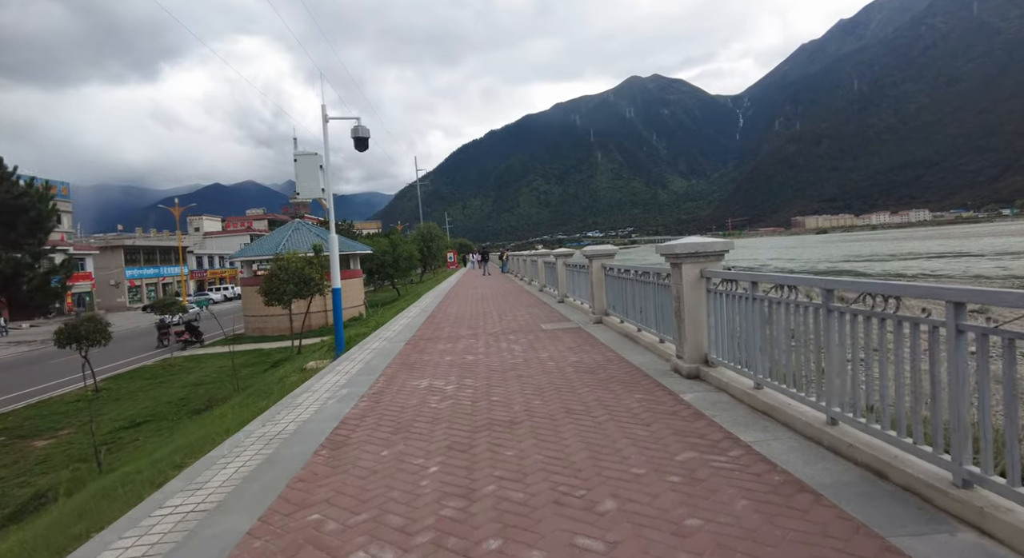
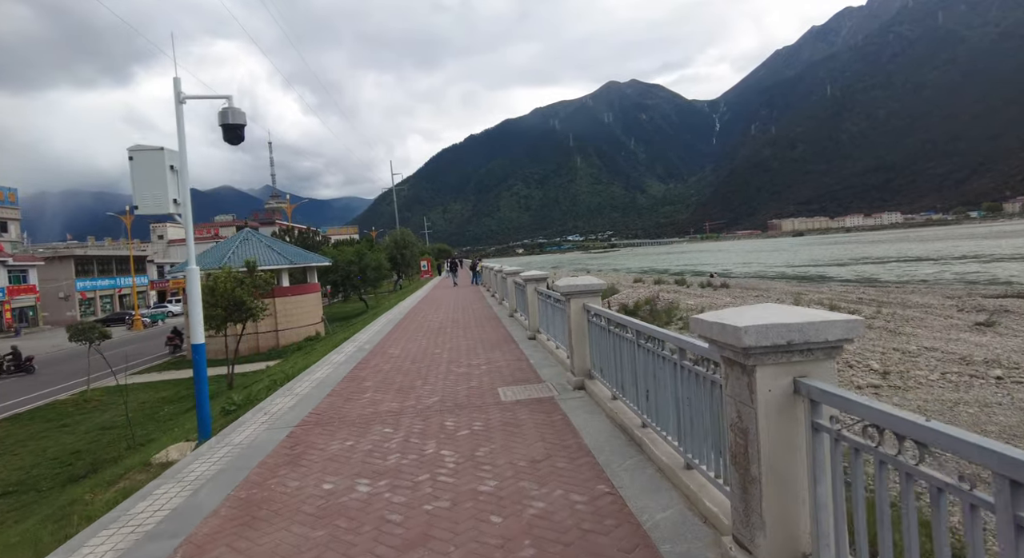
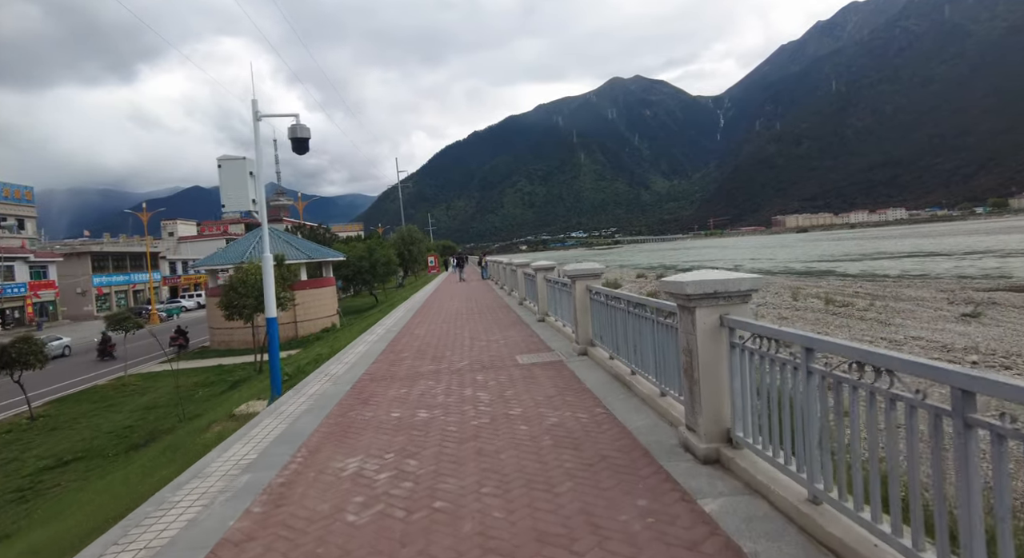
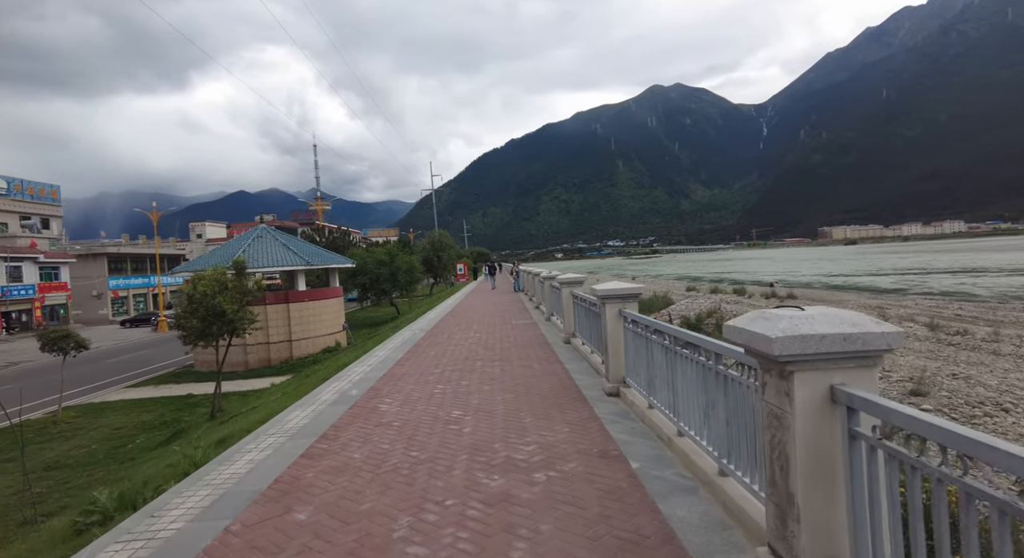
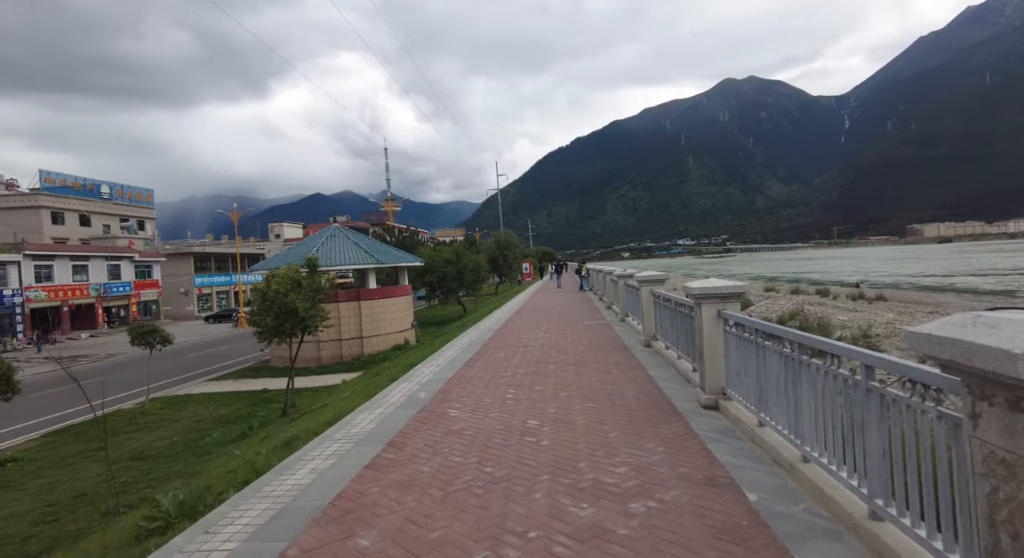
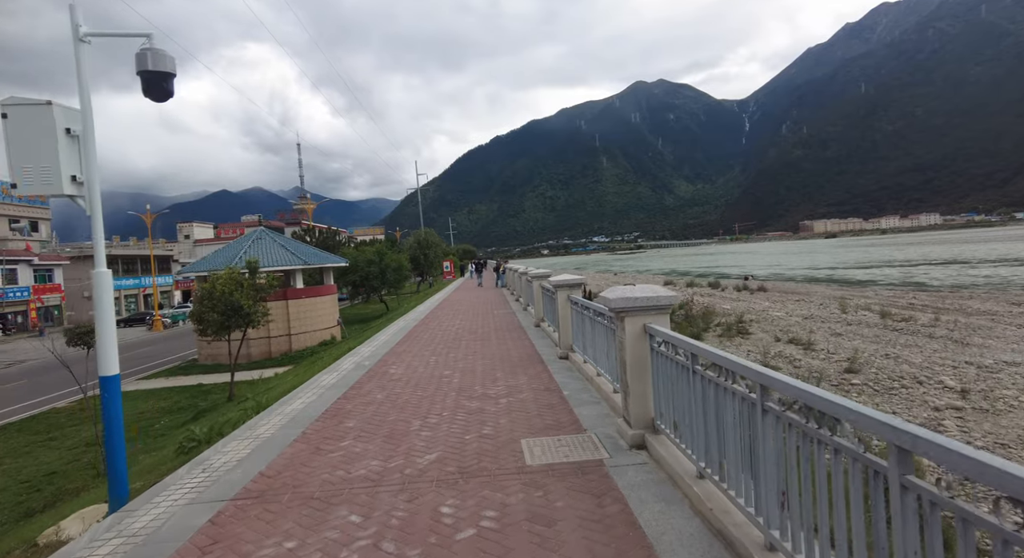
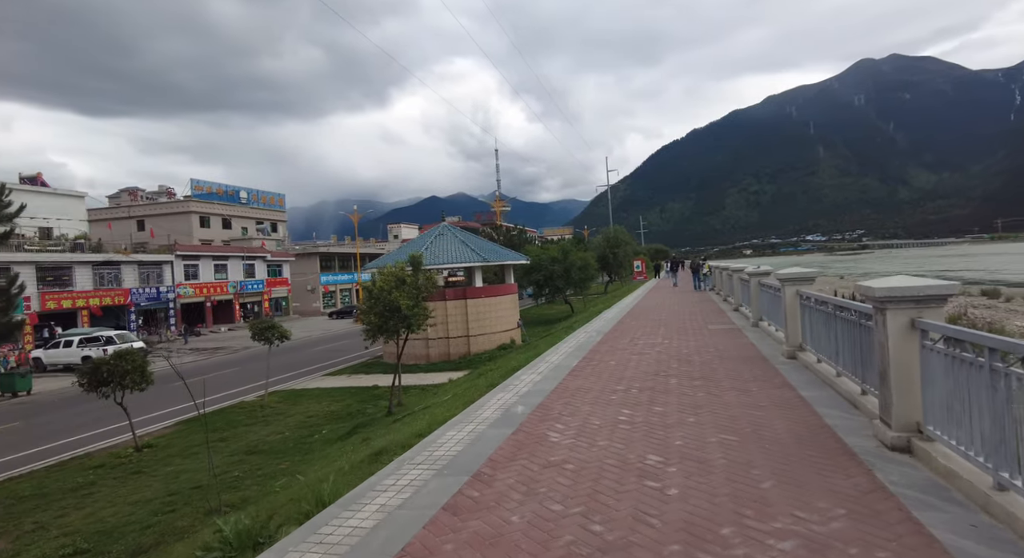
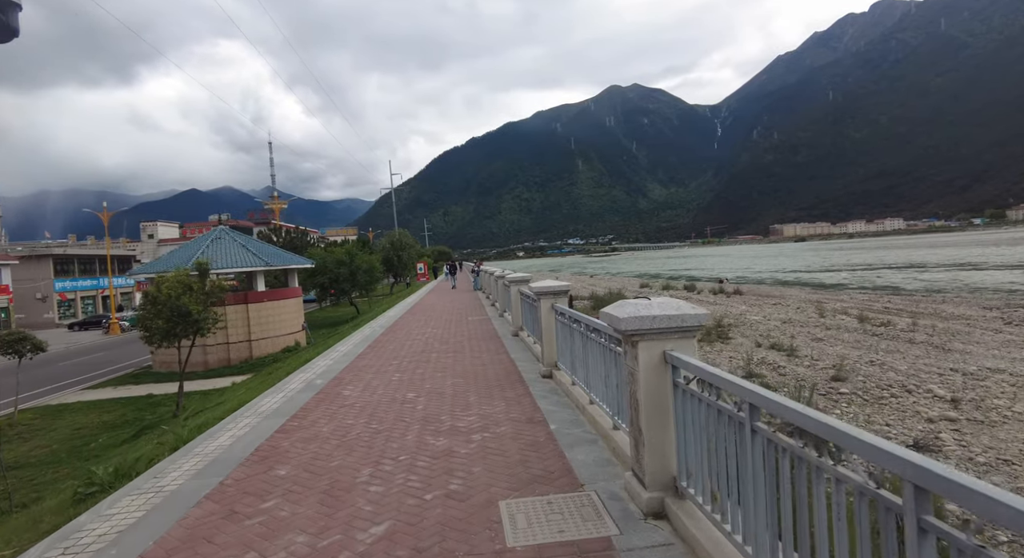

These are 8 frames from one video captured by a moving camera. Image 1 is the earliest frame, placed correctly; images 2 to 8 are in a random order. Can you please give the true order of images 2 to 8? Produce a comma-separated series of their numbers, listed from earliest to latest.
3, 2, 6, 8, 4, 5, 7
